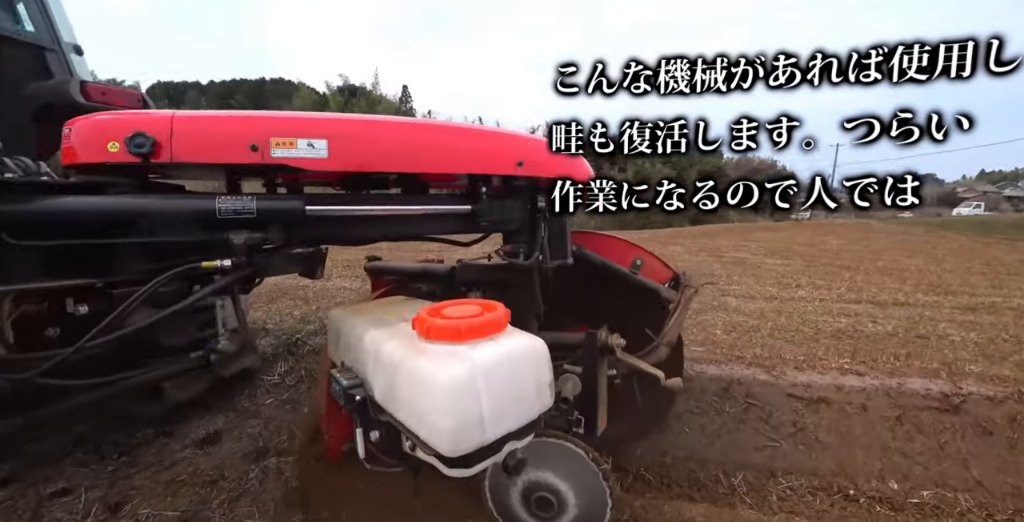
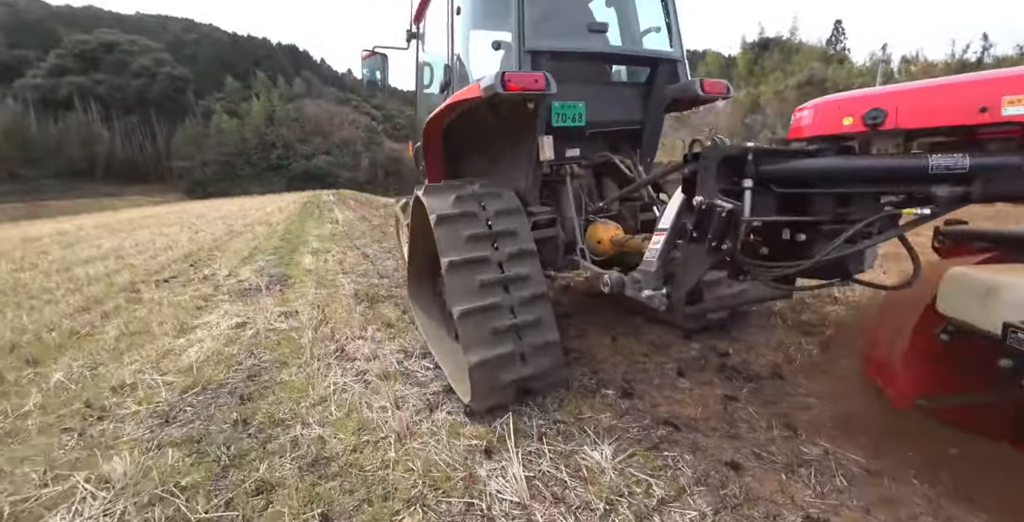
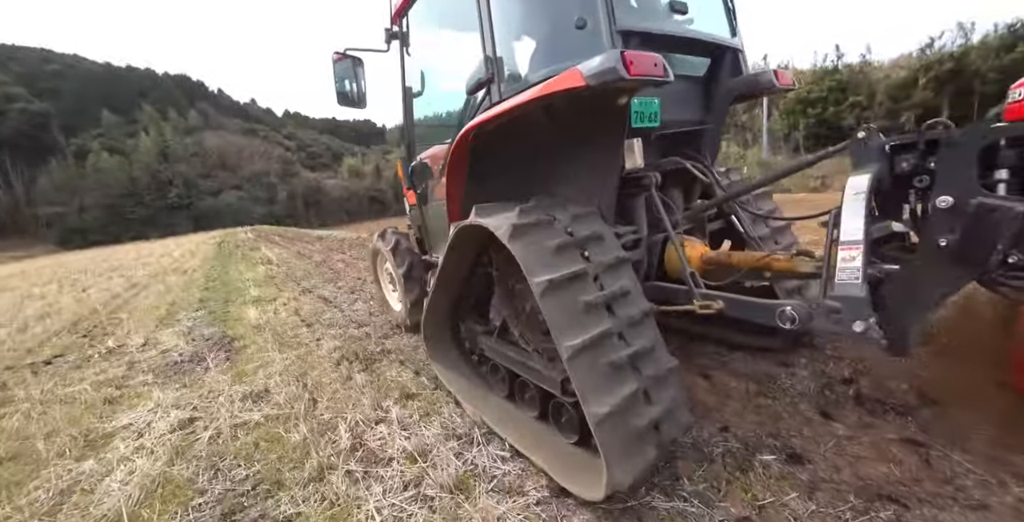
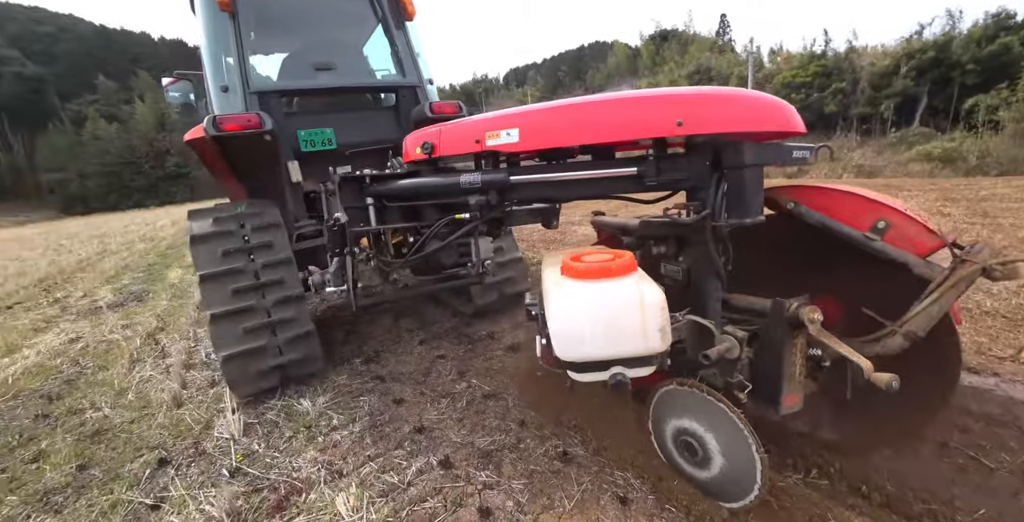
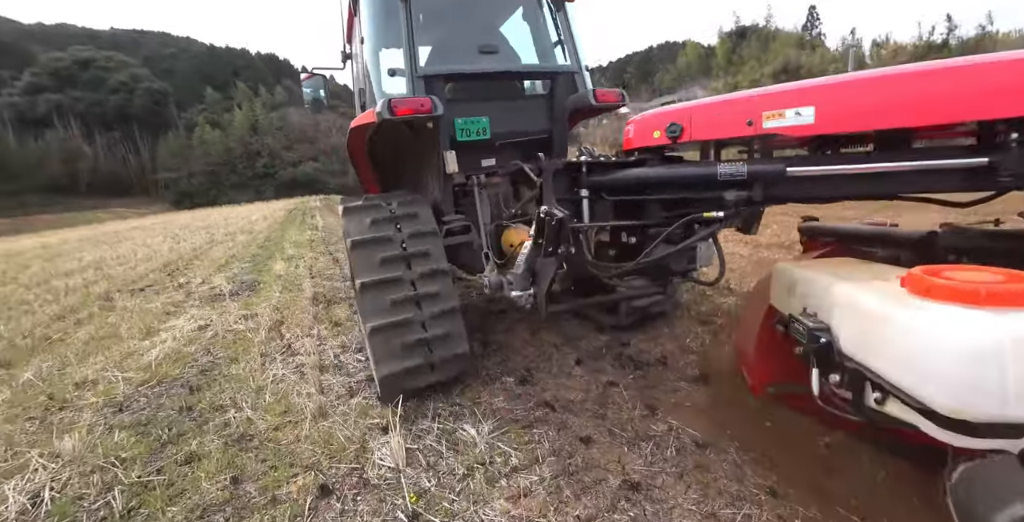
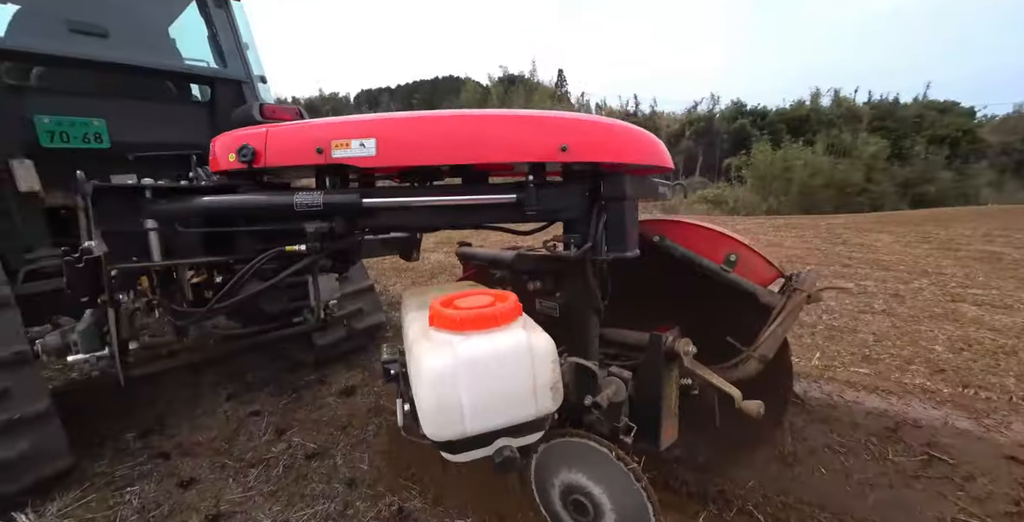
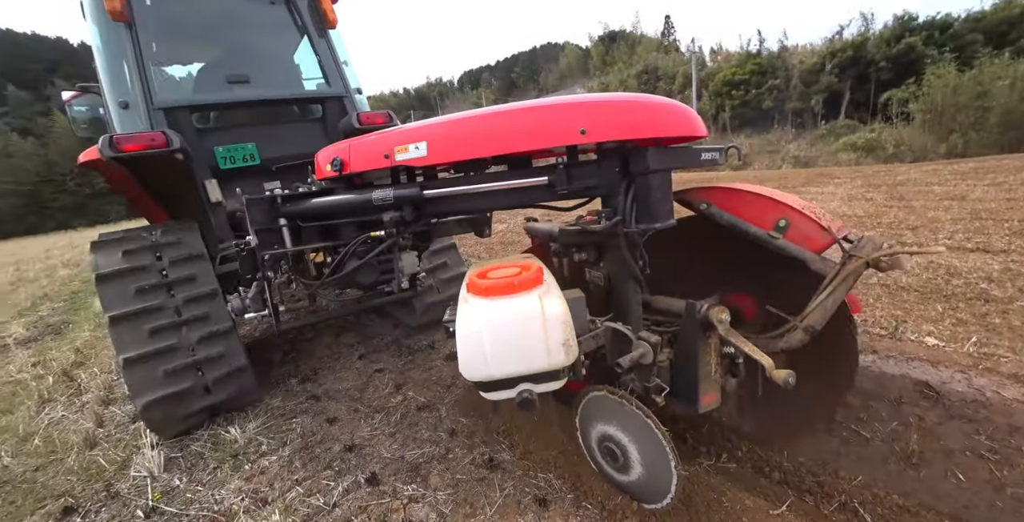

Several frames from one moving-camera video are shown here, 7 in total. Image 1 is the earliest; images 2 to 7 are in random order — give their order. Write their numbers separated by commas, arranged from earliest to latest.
6, 7, 4, 5, 2, 3
